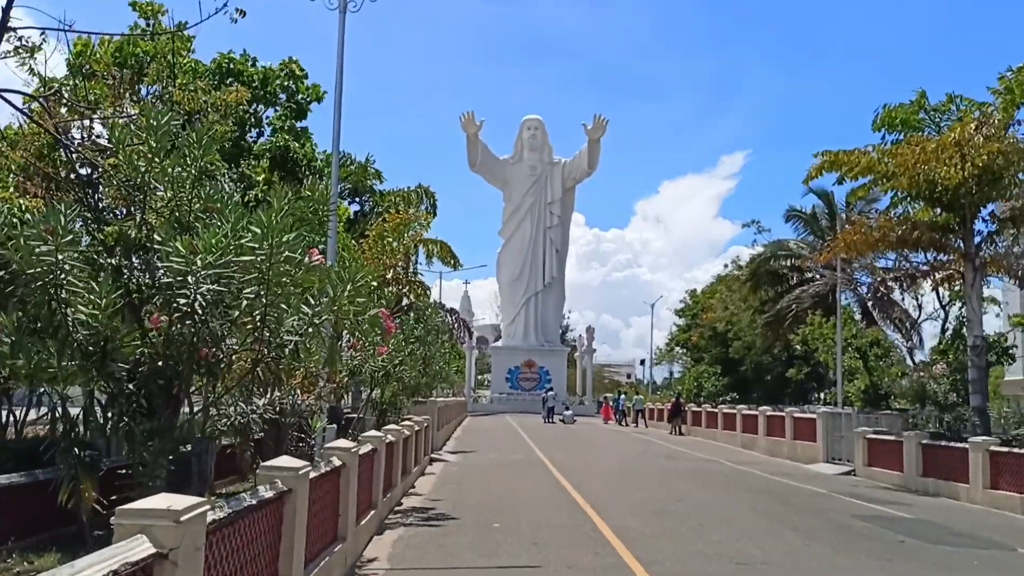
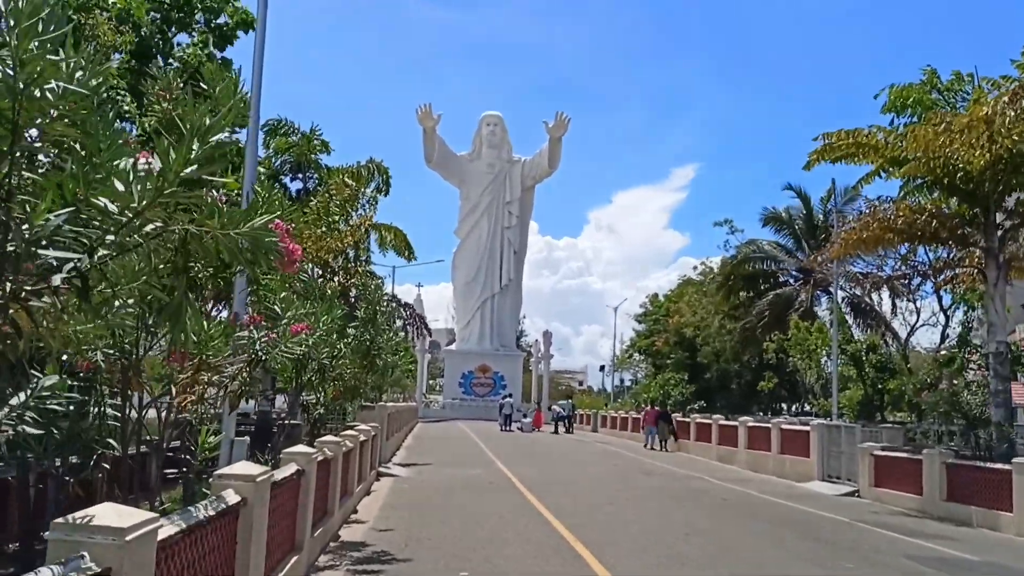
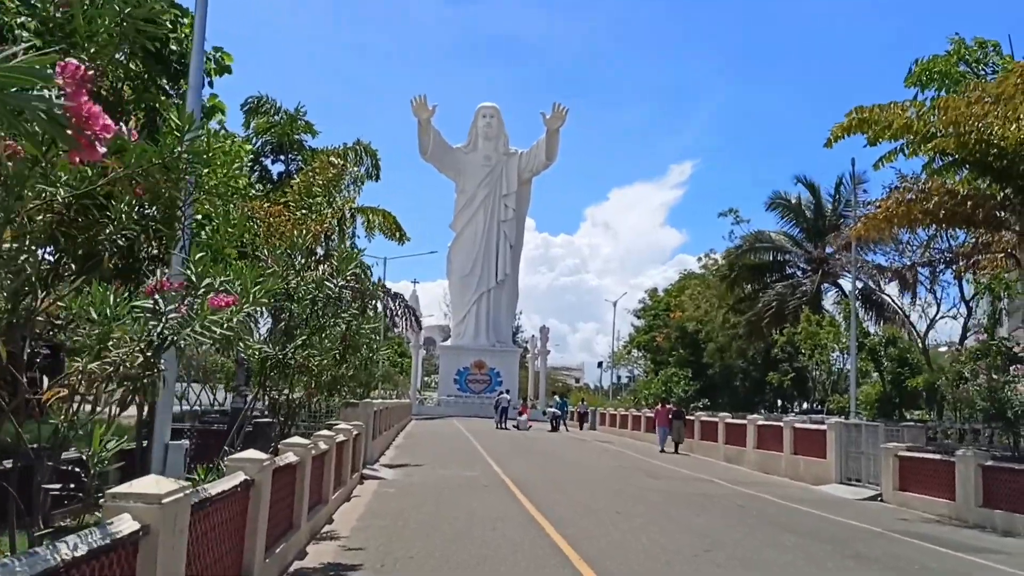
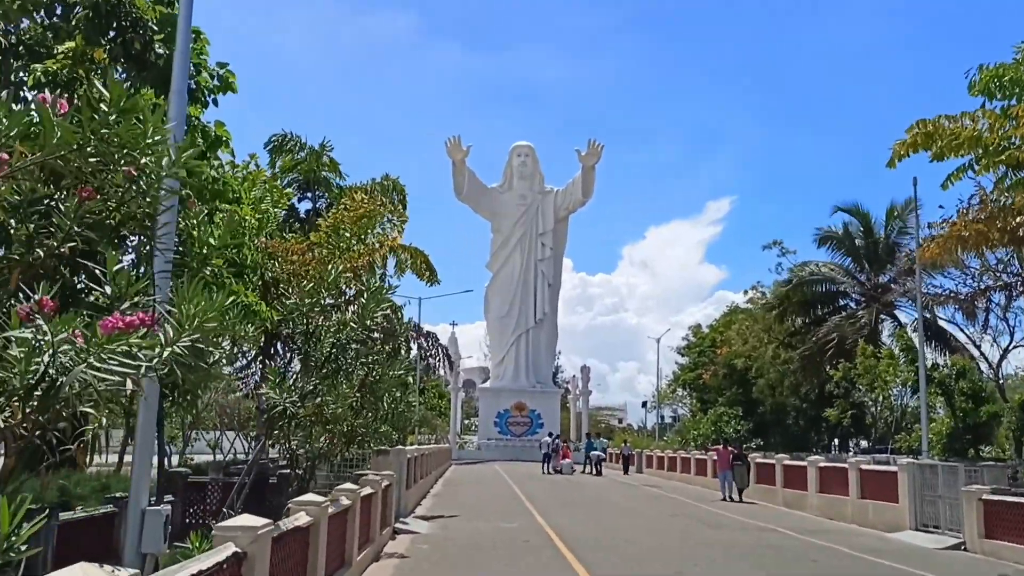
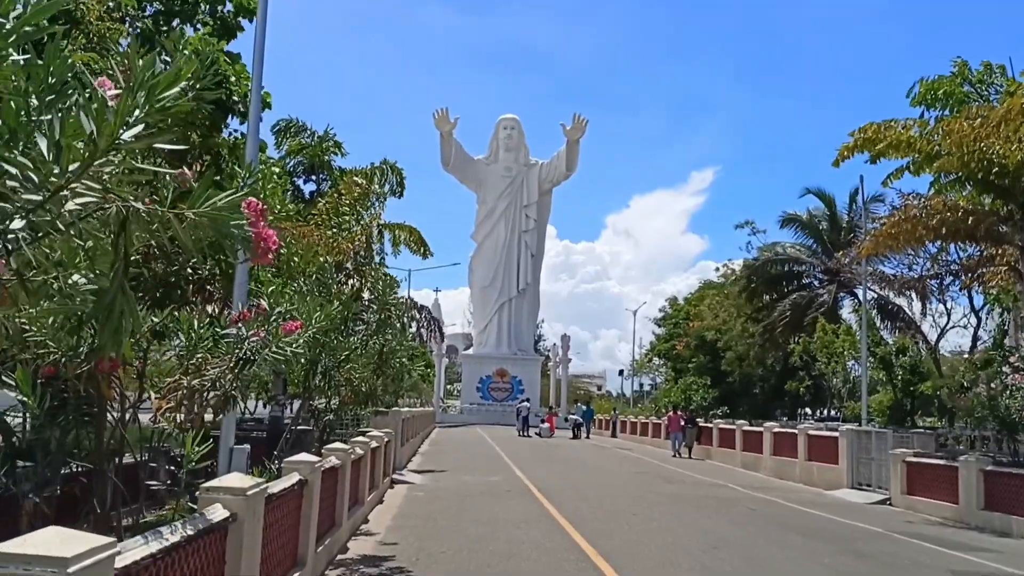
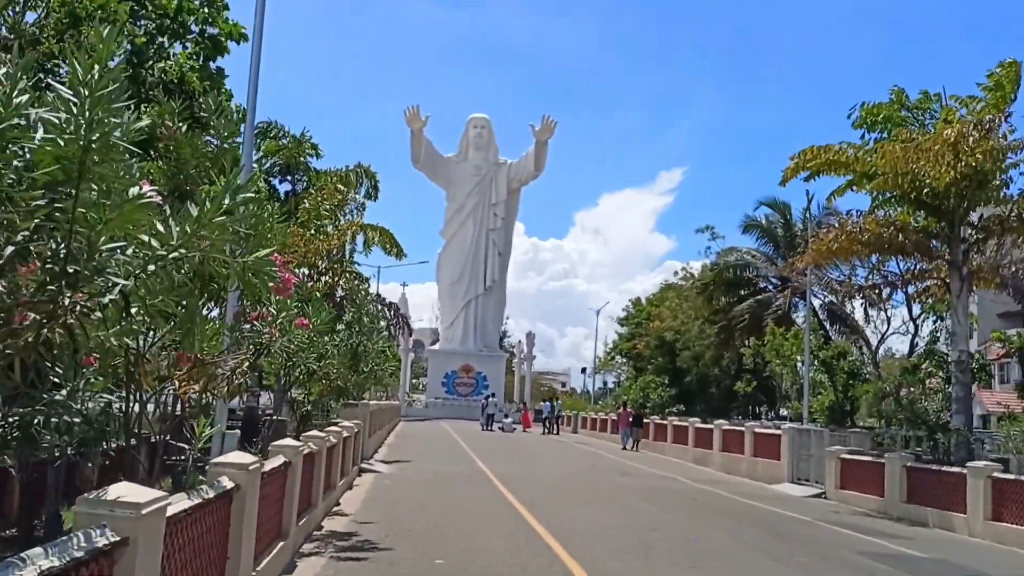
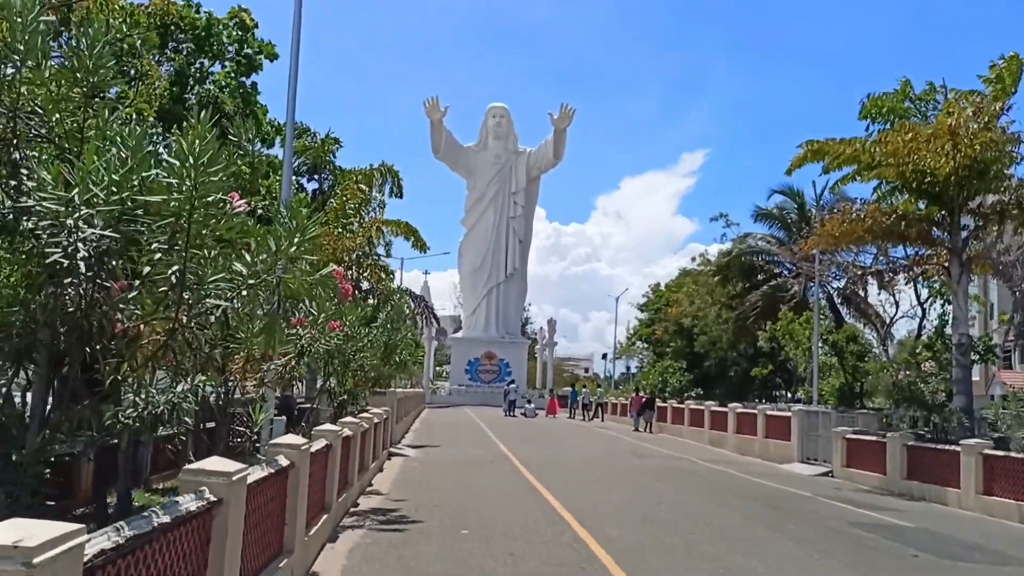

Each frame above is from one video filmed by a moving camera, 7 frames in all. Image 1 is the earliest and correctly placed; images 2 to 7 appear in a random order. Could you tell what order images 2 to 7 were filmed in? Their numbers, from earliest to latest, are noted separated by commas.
7, 6, 2, 5, 3, 4
